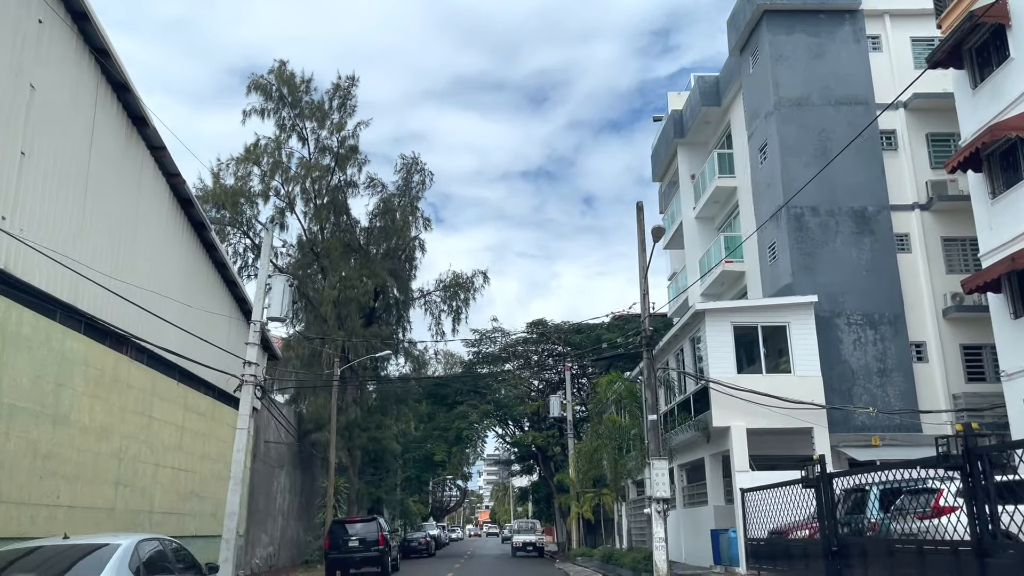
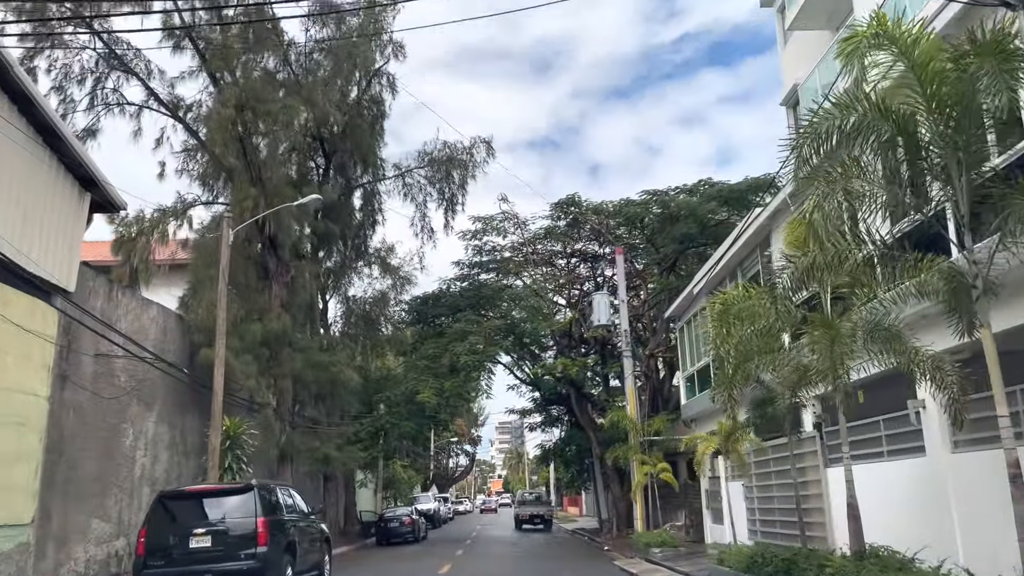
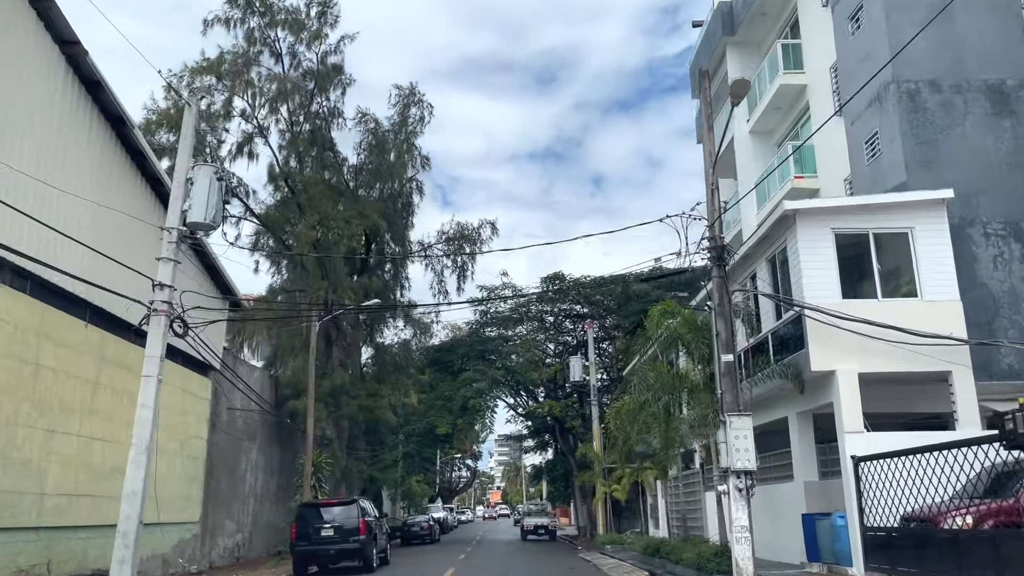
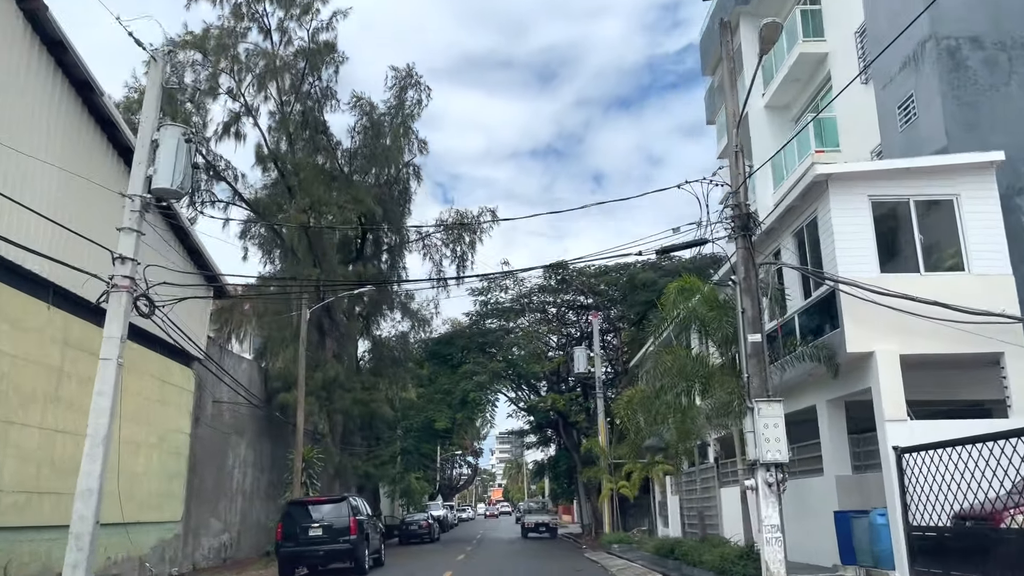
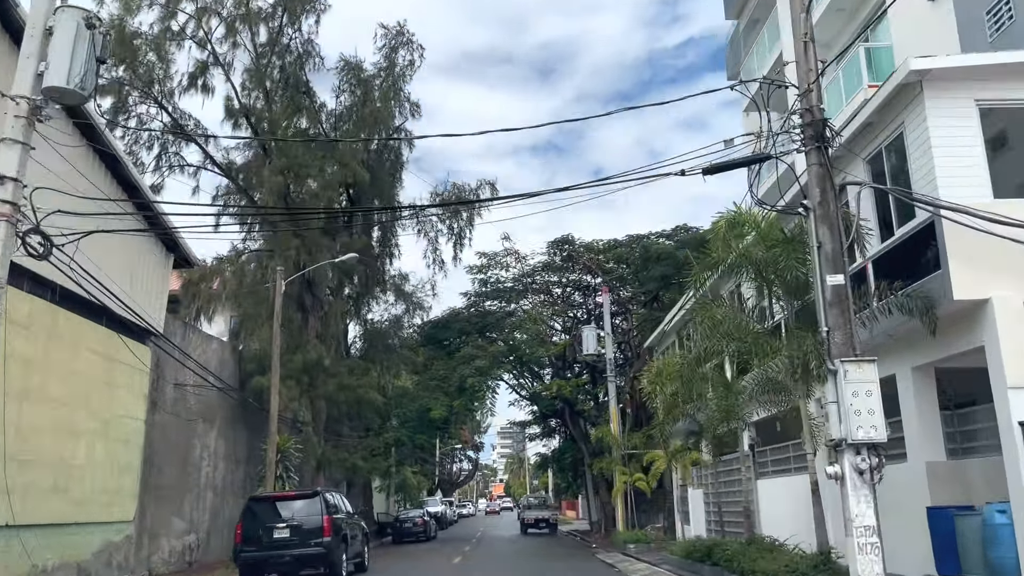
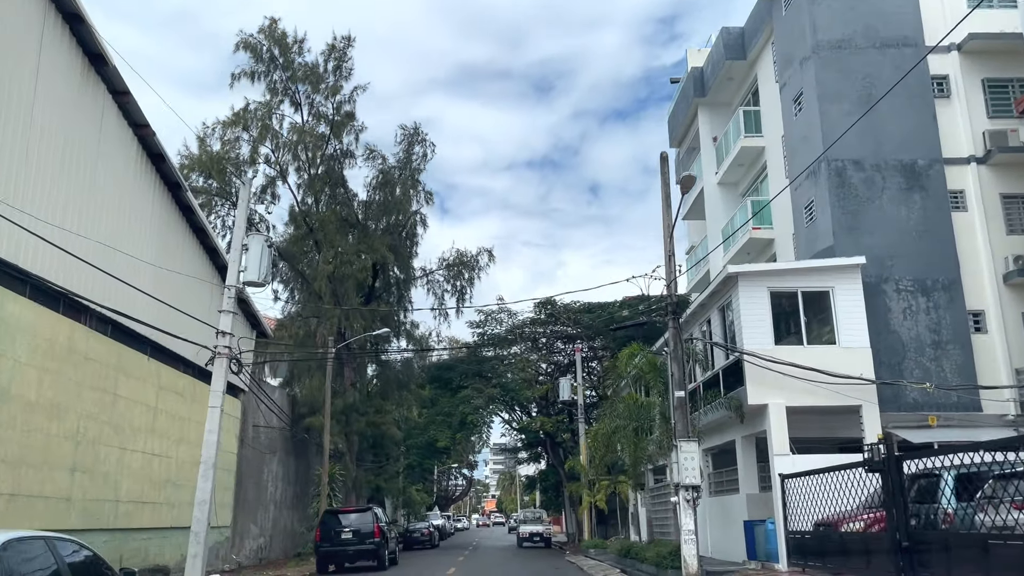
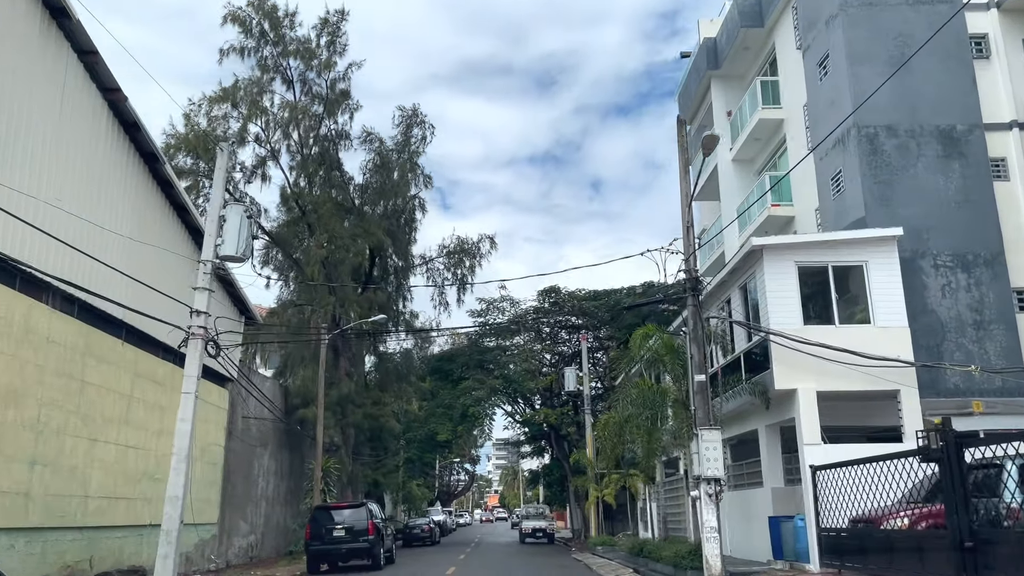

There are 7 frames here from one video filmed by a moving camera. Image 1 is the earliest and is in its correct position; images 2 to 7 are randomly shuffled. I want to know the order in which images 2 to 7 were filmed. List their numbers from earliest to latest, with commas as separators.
6, 7, 3, 4, 5, 2
